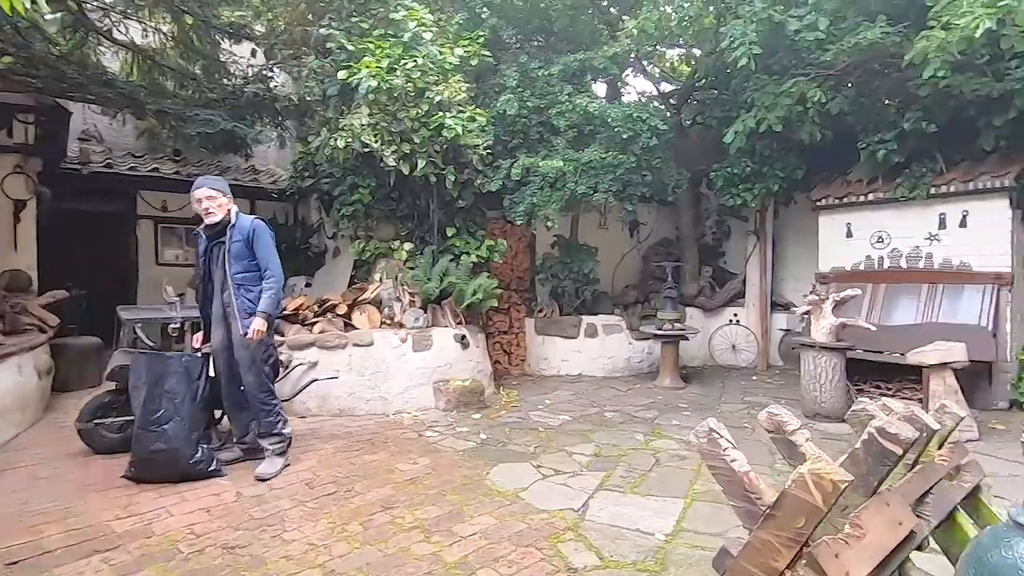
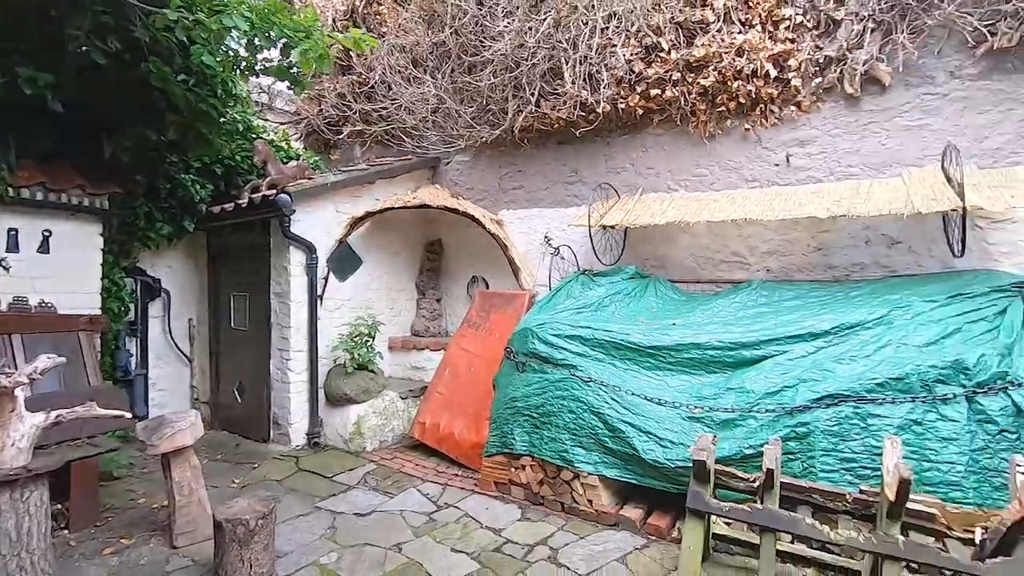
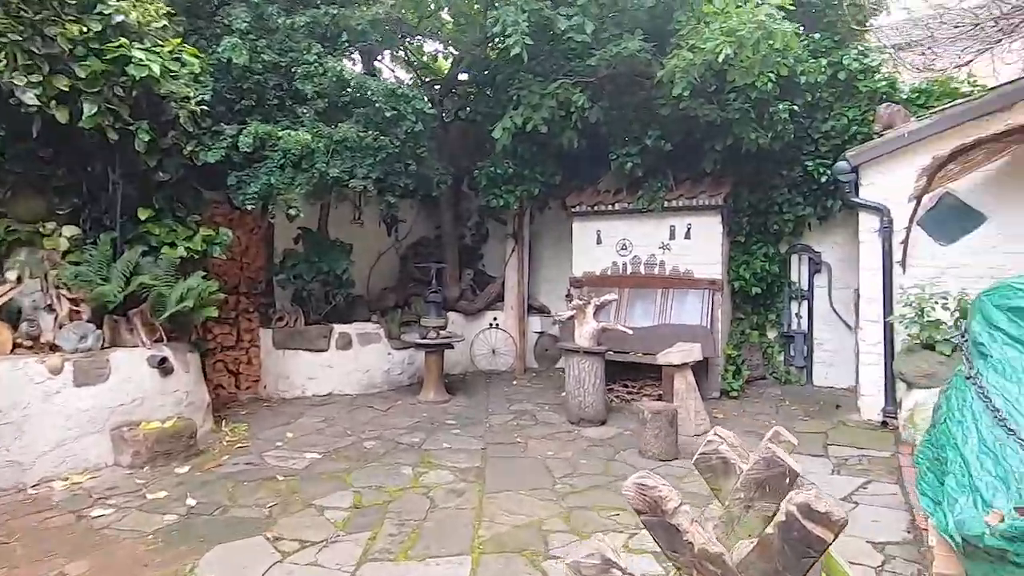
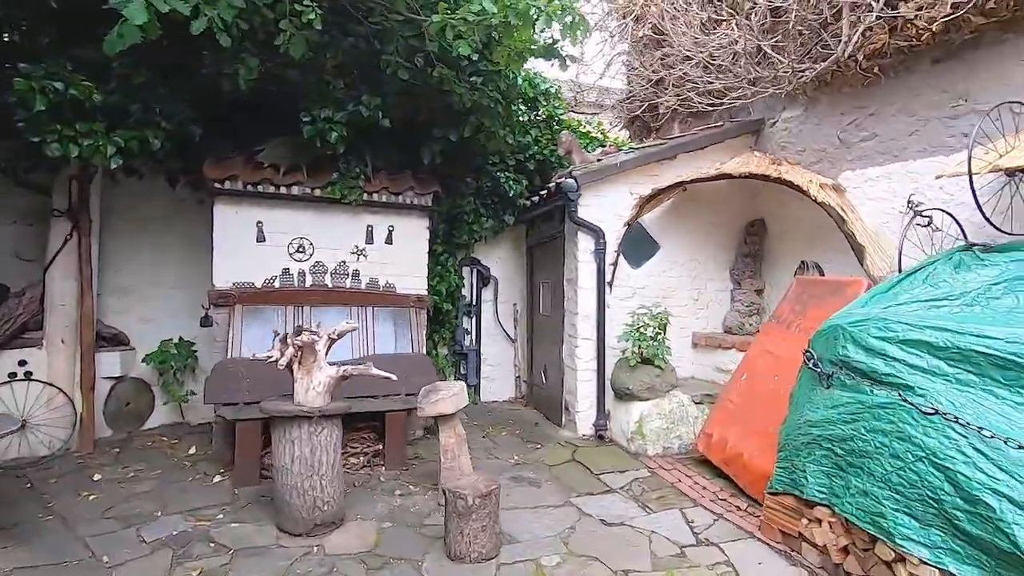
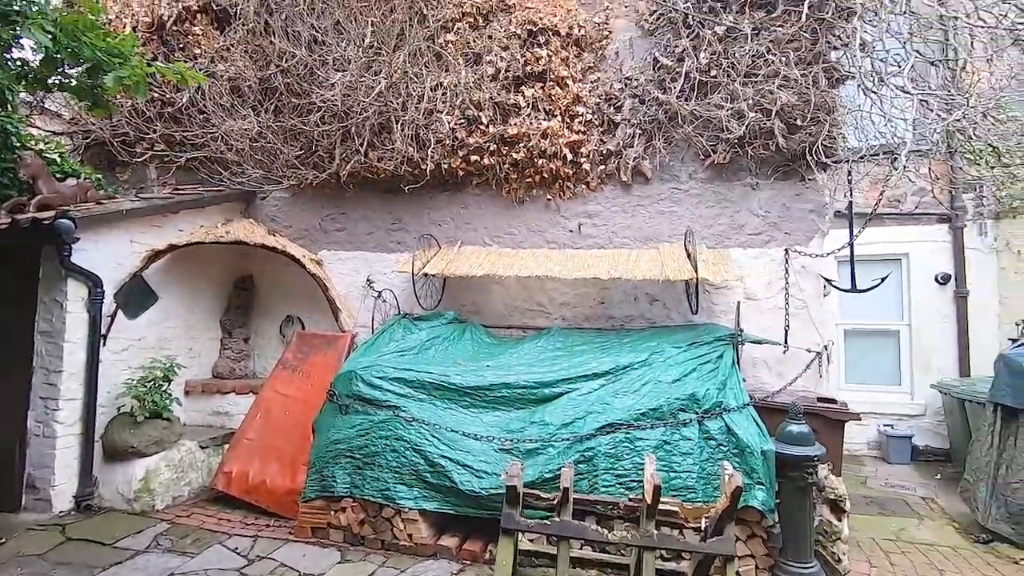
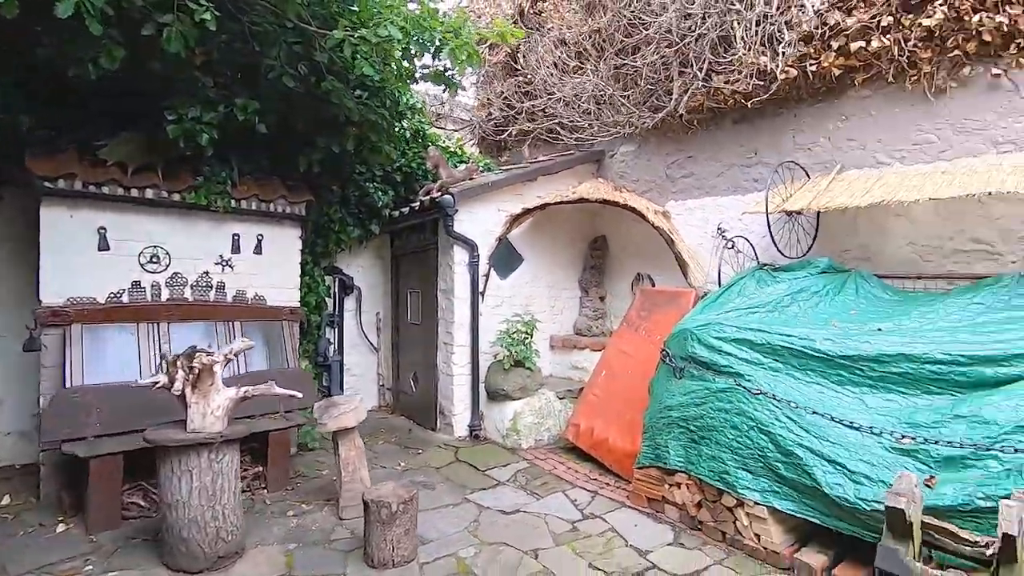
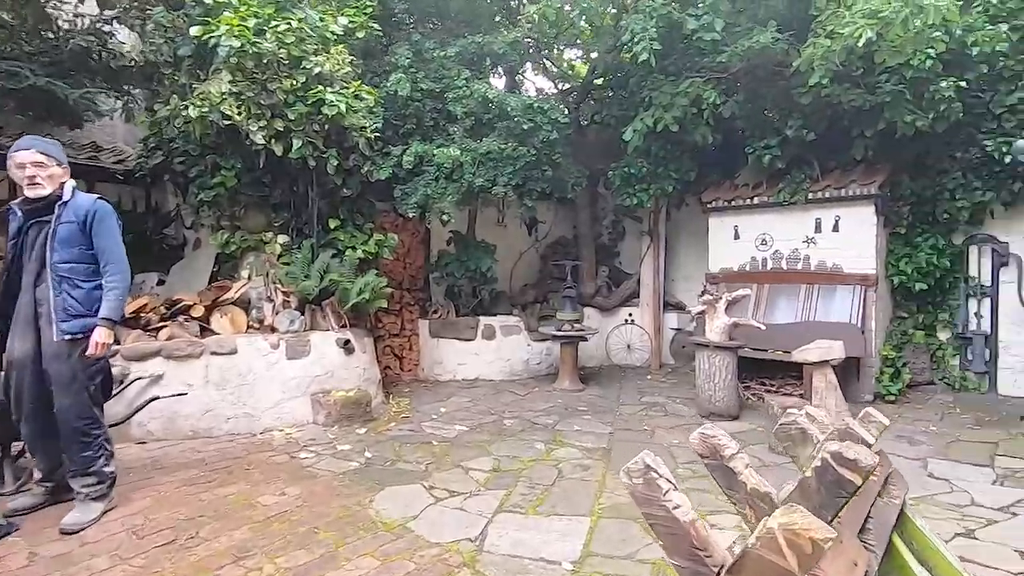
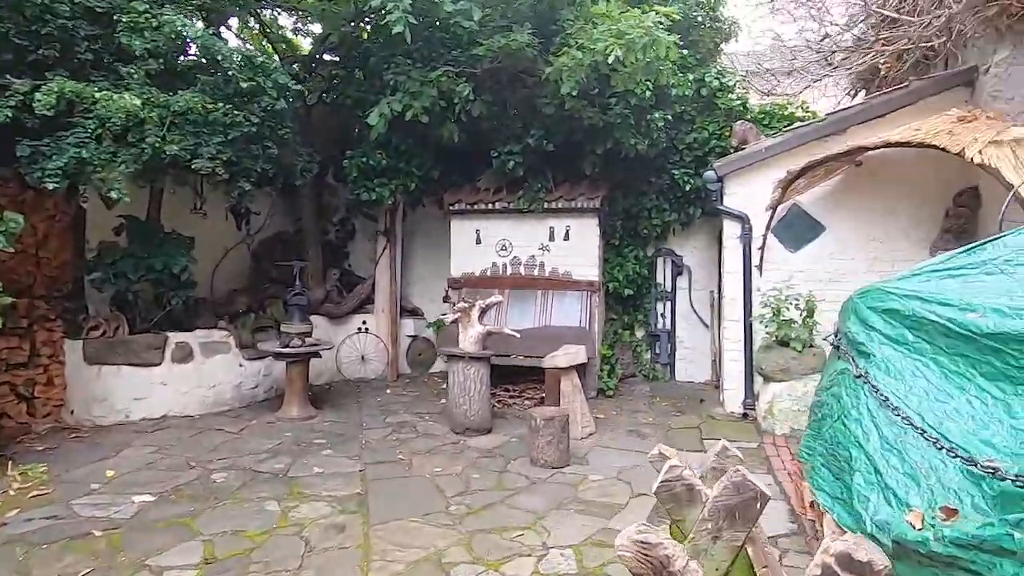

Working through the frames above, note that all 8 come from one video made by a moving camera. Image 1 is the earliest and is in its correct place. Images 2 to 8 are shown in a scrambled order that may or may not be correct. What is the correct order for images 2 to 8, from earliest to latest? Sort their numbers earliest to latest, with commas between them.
7, 3, 8, 4, 6, 2, 5
